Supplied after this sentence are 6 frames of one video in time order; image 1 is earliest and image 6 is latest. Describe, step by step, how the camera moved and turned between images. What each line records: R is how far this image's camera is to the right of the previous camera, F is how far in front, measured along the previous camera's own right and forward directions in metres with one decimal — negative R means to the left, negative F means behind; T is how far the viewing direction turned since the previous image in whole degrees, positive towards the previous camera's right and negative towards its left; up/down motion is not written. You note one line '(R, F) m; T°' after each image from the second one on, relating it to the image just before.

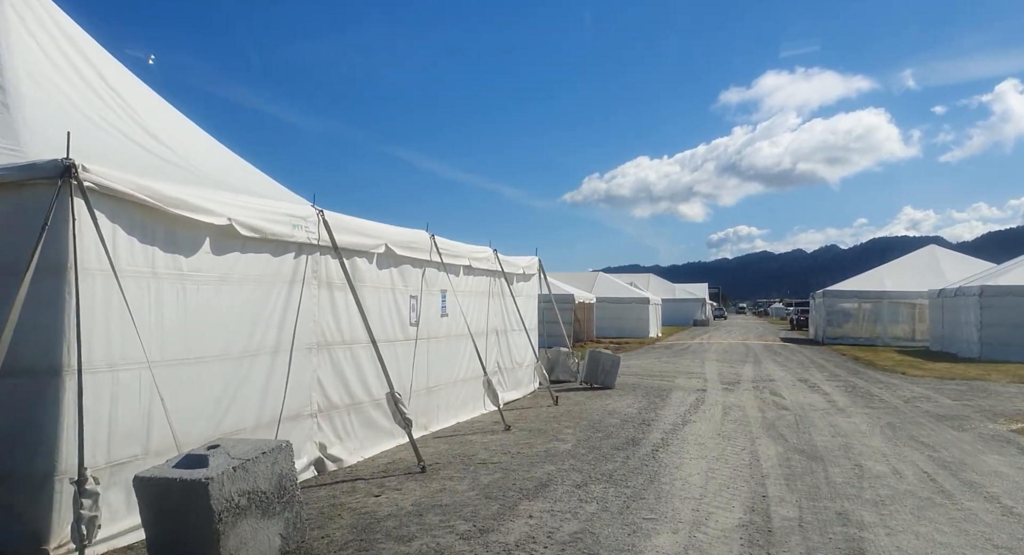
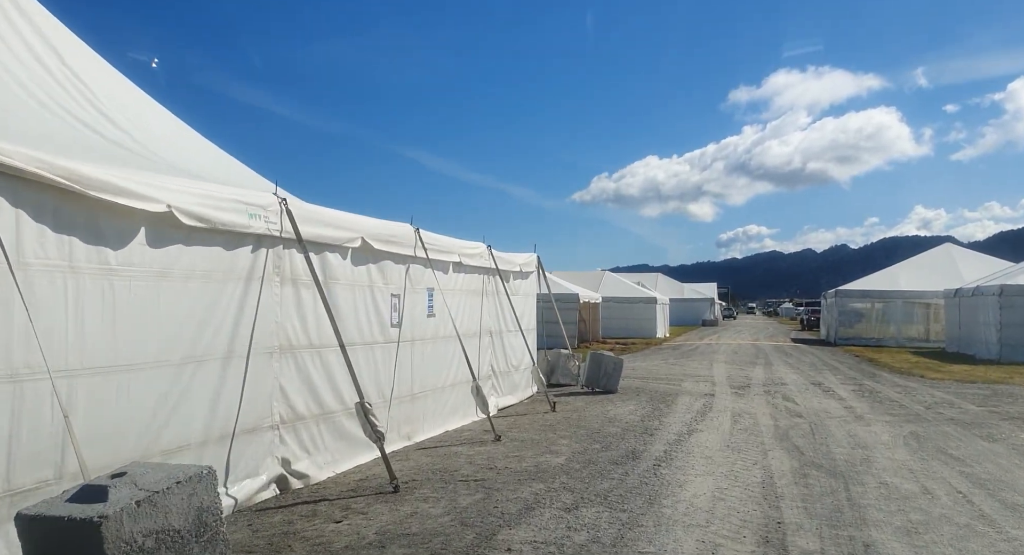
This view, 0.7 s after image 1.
(+0.2, +0.7) m; -1°
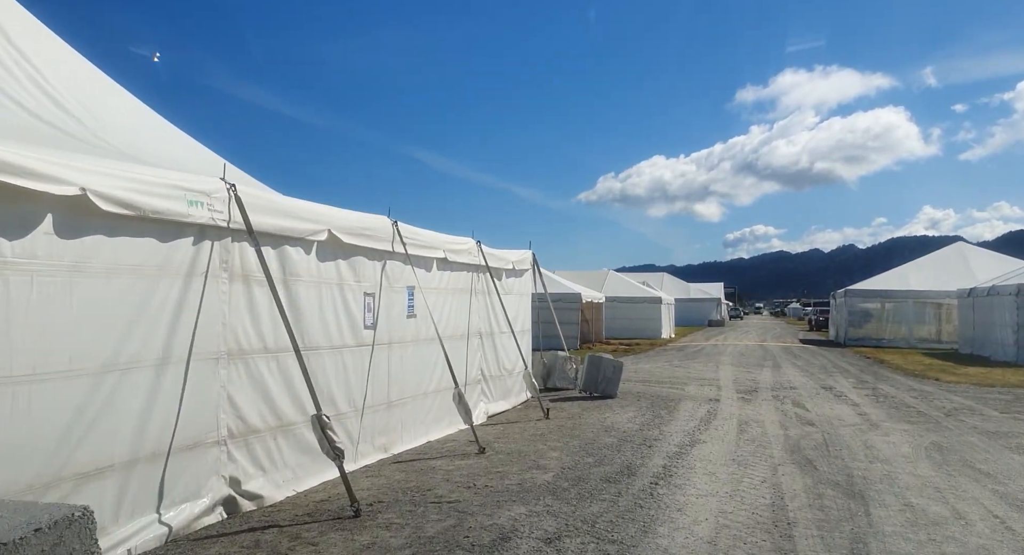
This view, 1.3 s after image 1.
(+0.2, +0.7) m; -1°
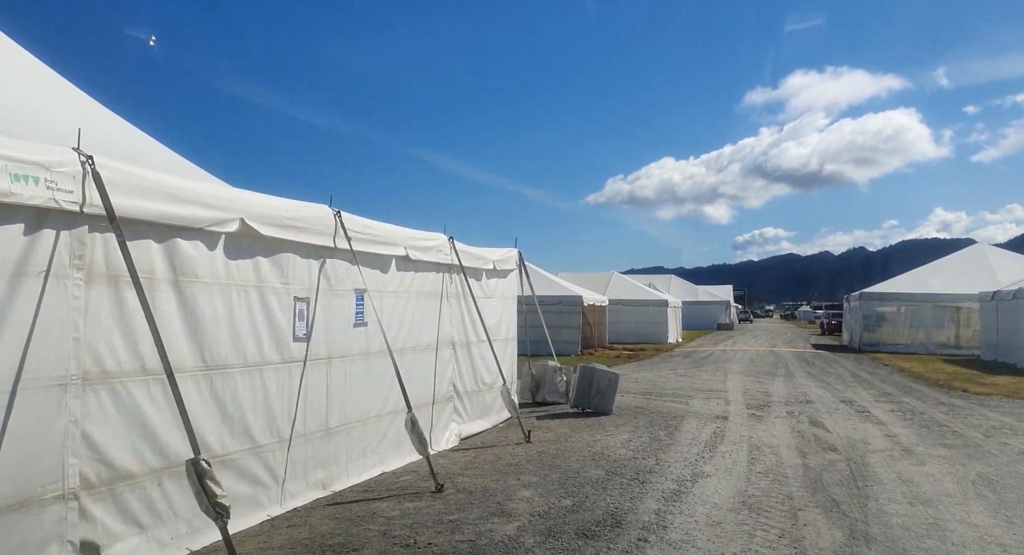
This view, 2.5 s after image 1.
(+0.4, +1.3) m; -1°
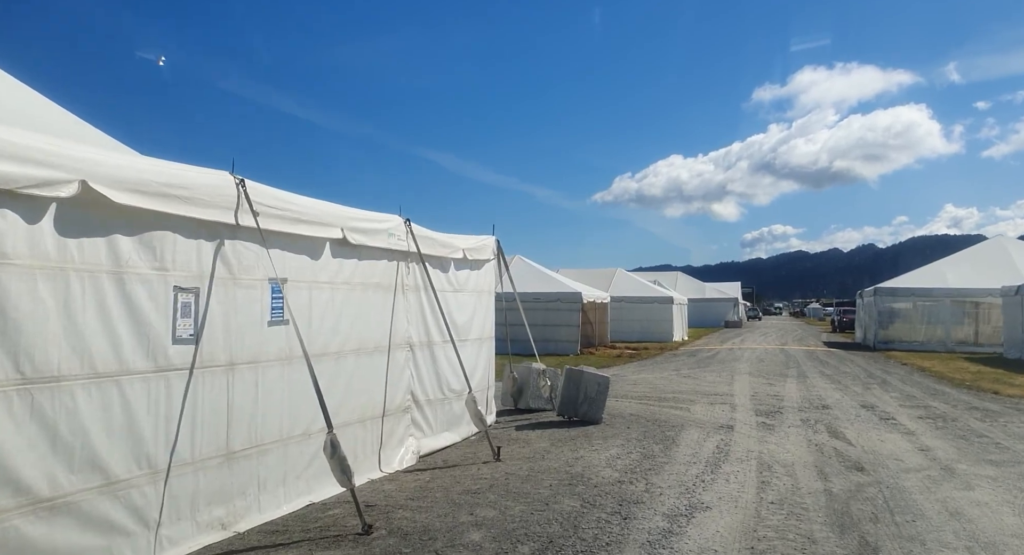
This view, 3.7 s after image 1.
(+0.5, +1.4) m; -1°
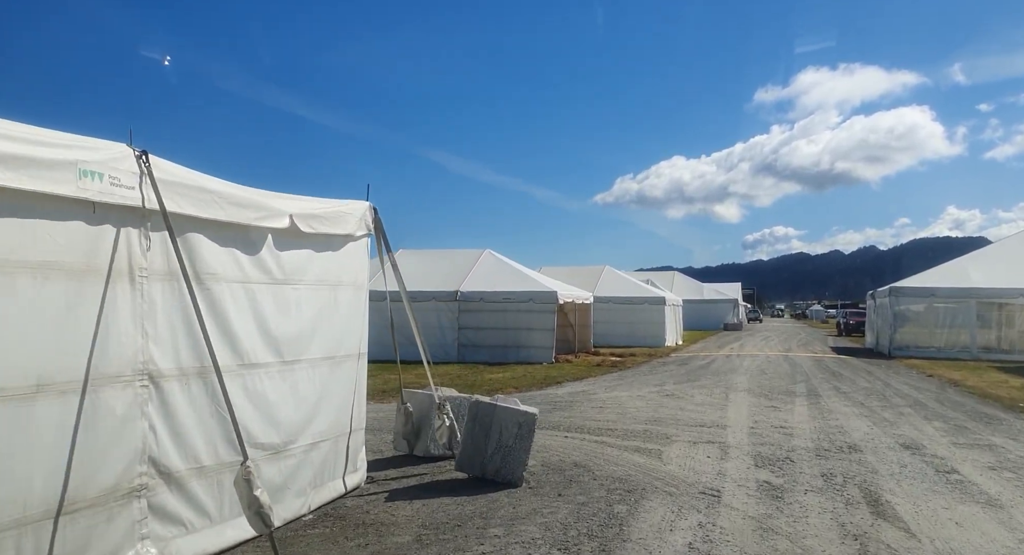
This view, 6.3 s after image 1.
(+1.2, +3.4) m; 0°
